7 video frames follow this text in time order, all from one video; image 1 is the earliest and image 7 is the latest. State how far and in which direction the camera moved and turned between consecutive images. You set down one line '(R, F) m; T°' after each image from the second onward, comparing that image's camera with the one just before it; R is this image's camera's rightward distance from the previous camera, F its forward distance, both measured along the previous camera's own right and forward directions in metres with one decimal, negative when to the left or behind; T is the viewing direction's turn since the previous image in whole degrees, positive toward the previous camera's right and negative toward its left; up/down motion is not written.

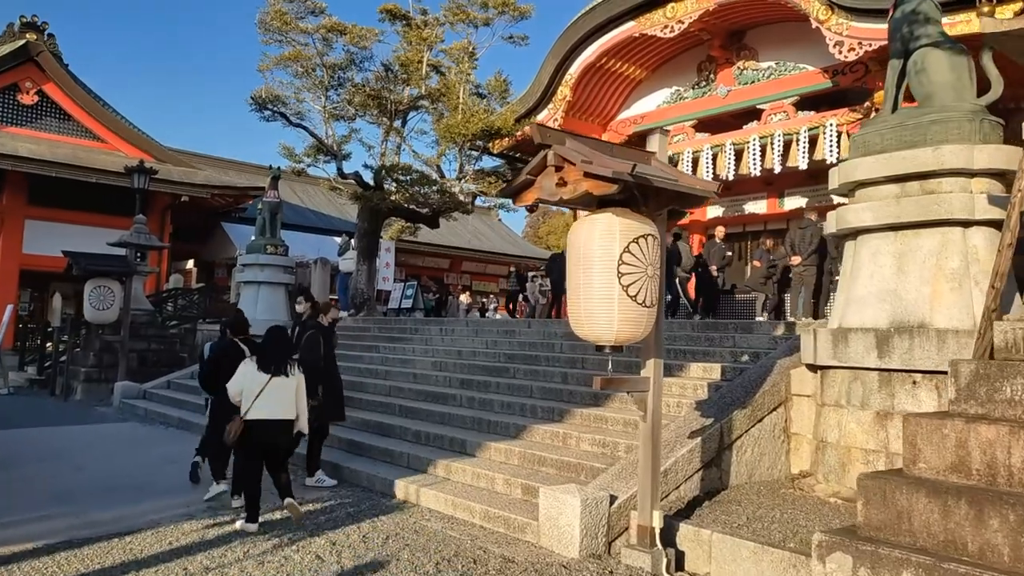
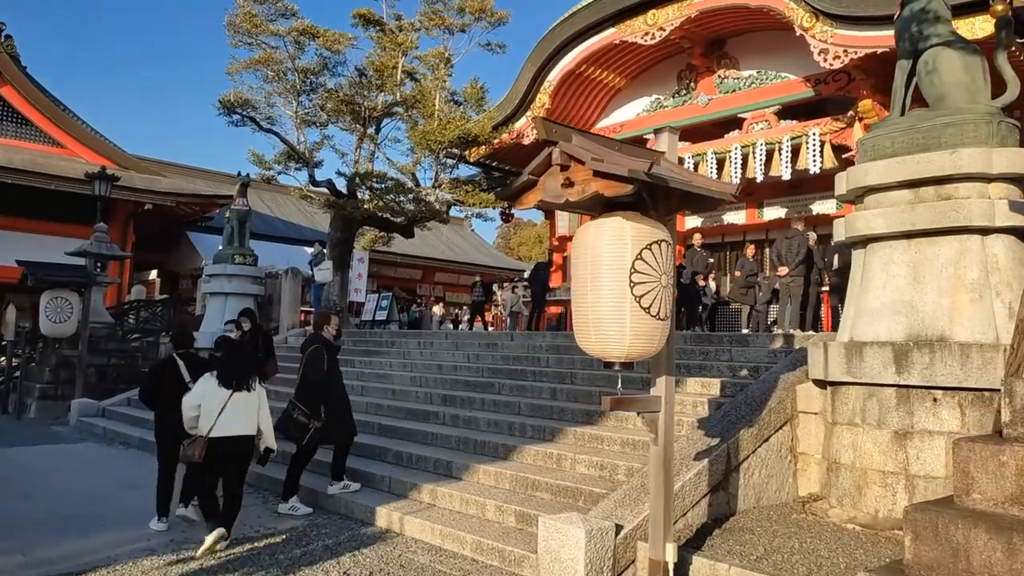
(-0.1, +0.4) m; +2°
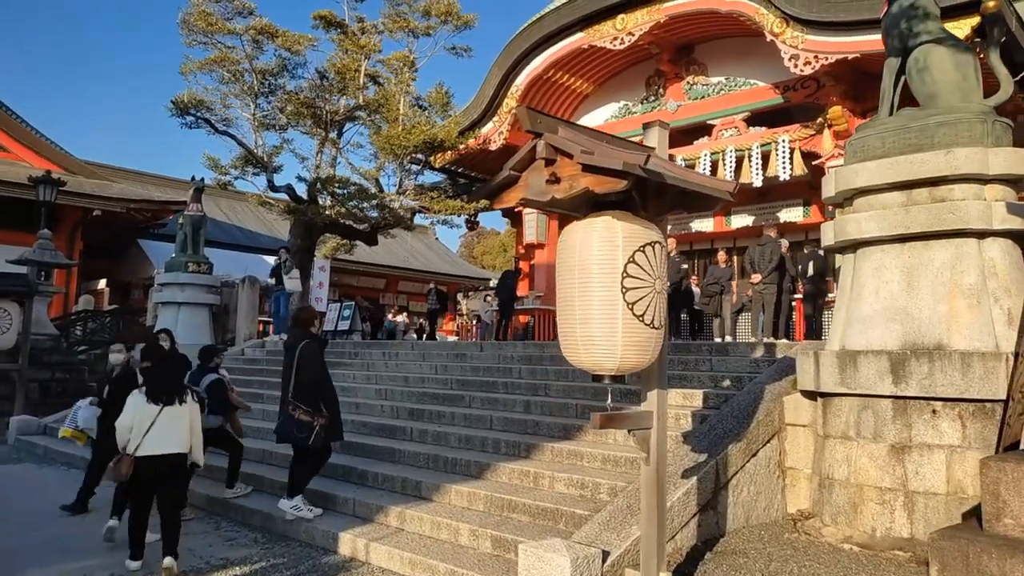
(-0.1, +0.3) m; +3°
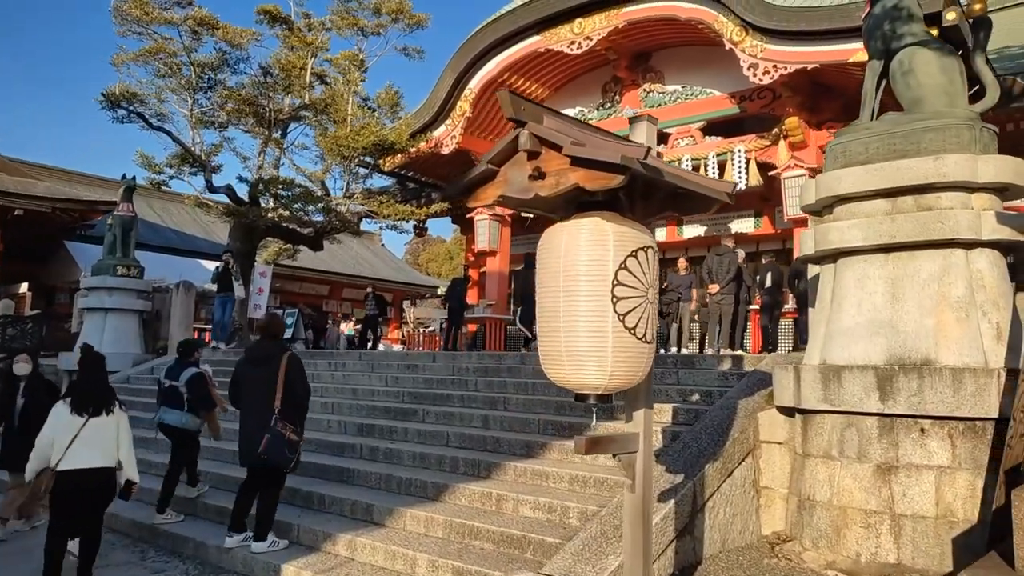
(-0.1, +0.4) m; +4°
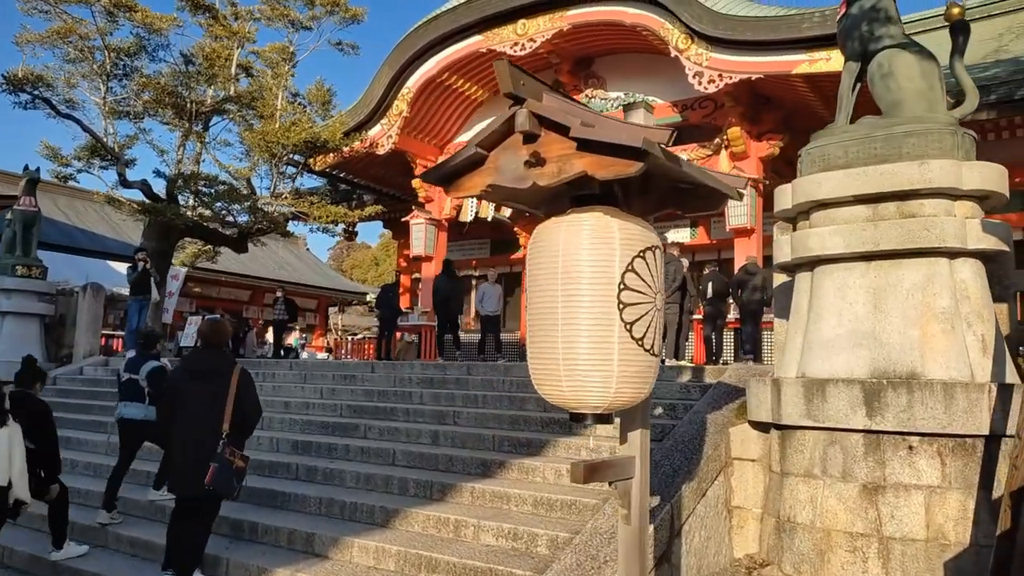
(-0.2, +0.4) m; +6°
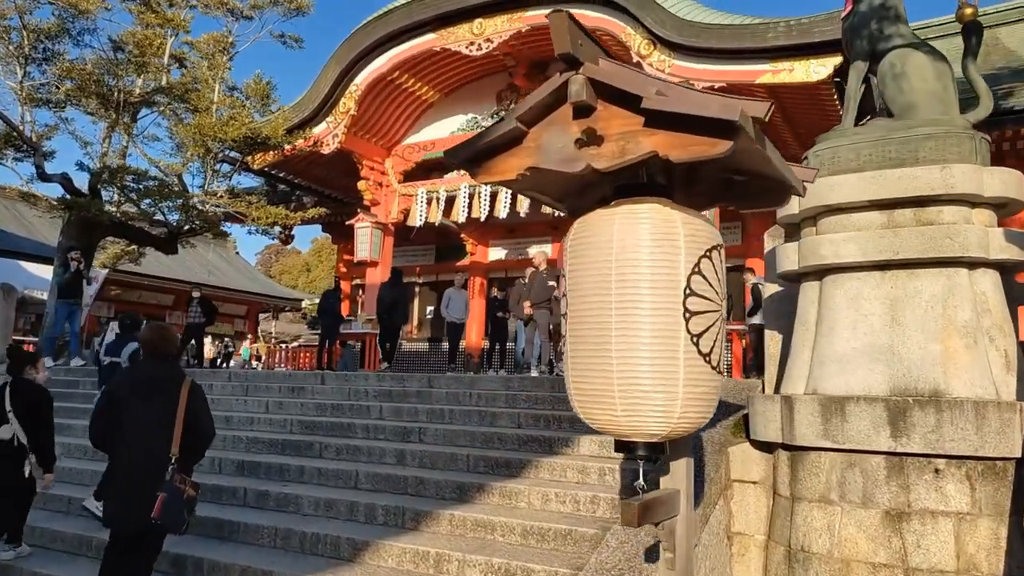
(-0.3, +0.5) m; +5°
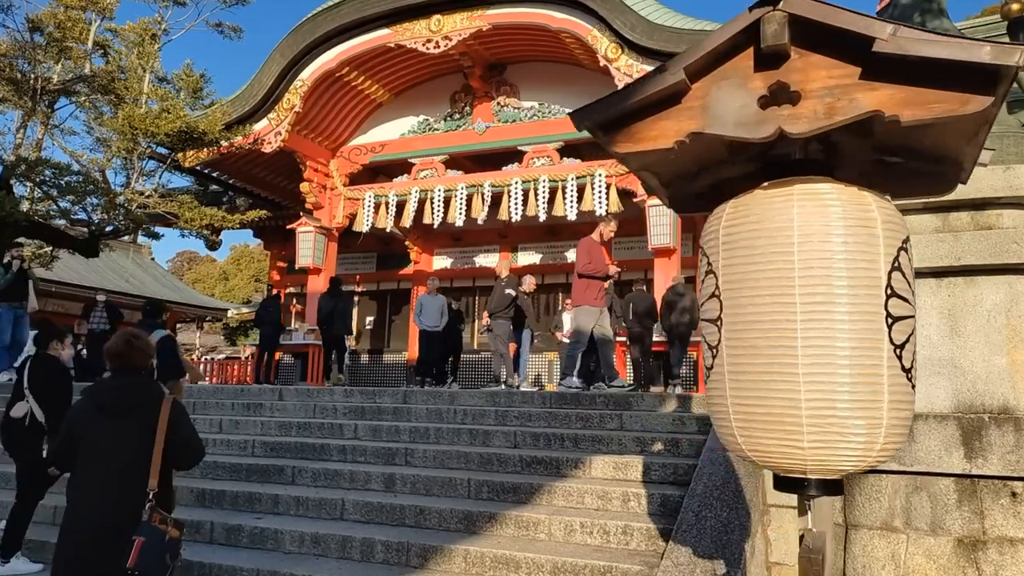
(-0.5, +0.5) m; +6°
